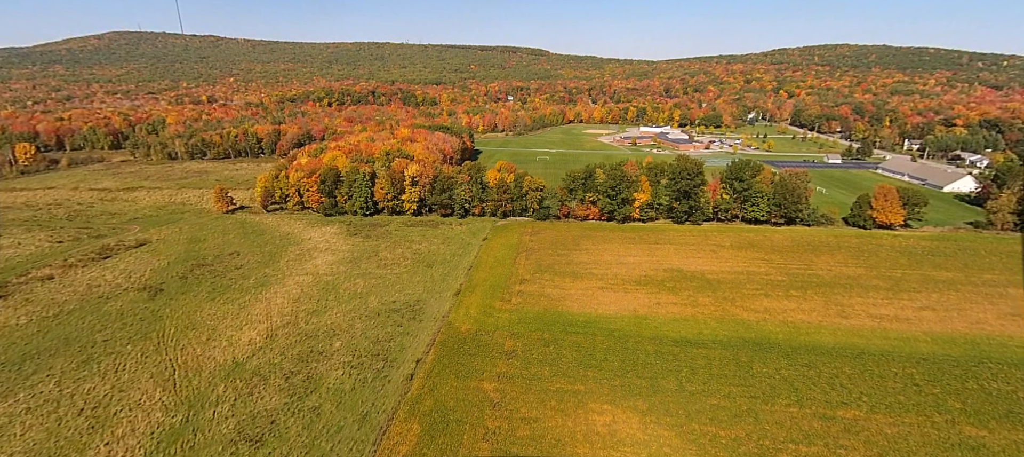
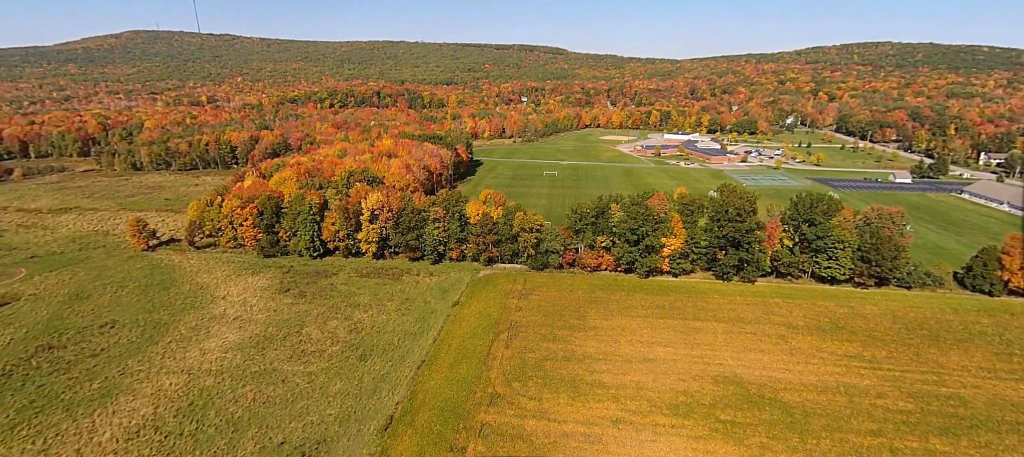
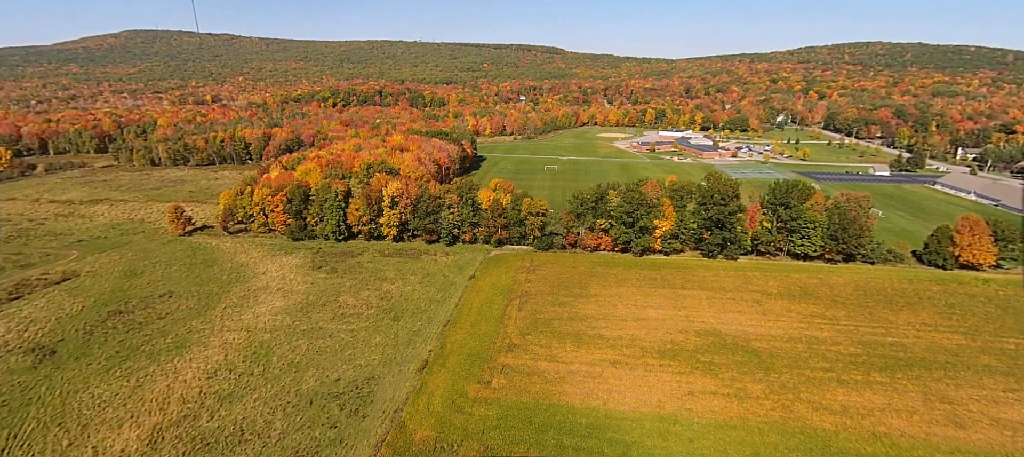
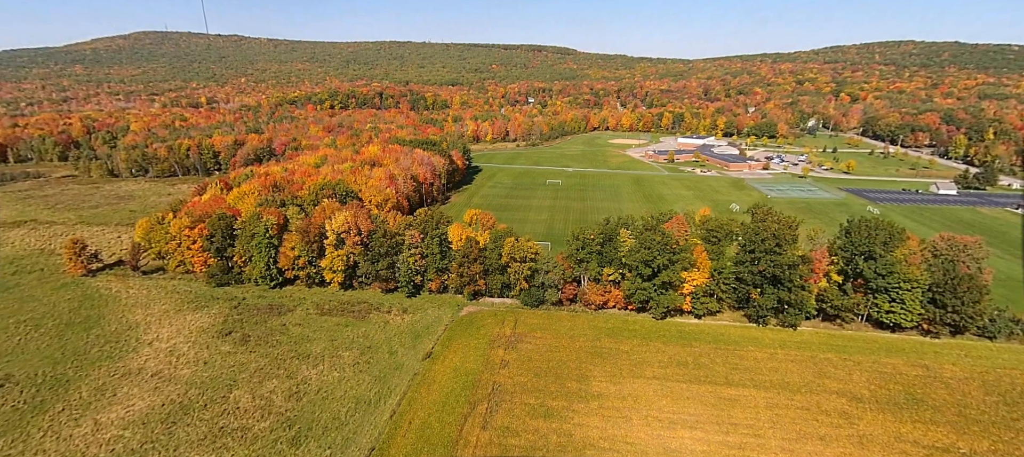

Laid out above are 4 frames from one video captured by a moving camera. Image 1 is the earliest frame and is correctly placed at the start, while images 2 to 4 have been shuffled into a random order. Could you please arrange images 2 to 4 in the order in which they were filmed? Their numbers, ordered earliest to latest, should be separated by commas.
3, 2, 4
